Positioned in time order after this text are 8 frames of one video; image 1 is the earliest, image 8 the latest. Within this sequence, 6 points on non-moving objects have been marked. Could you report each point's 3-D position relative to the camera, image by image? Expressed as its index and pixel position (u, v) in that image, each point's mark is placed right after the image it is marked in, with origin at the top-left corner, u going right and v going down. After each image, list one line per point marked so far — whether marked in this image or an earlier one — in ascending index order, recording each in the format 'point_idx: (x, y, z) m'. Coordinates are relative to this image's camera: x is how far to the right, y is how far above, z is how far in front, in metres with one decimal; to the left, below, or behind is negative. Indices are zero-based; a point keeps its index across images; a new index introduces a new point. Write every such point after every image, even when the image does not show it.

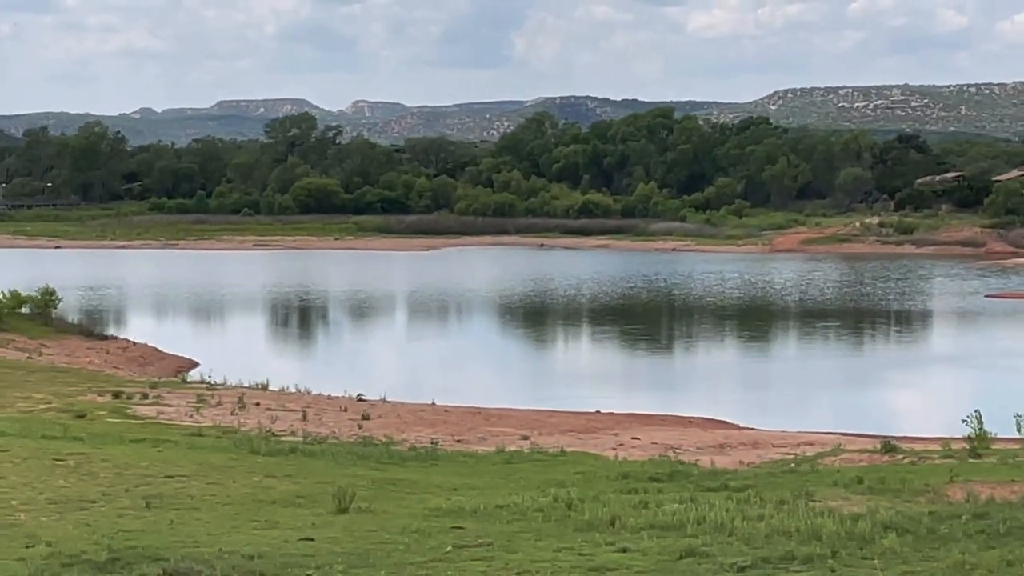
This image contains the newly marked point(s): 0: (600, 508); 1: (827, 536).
0: (+0.7, -1.7, +10.2) m
1: (+2.1, -1.7, +8.9) m
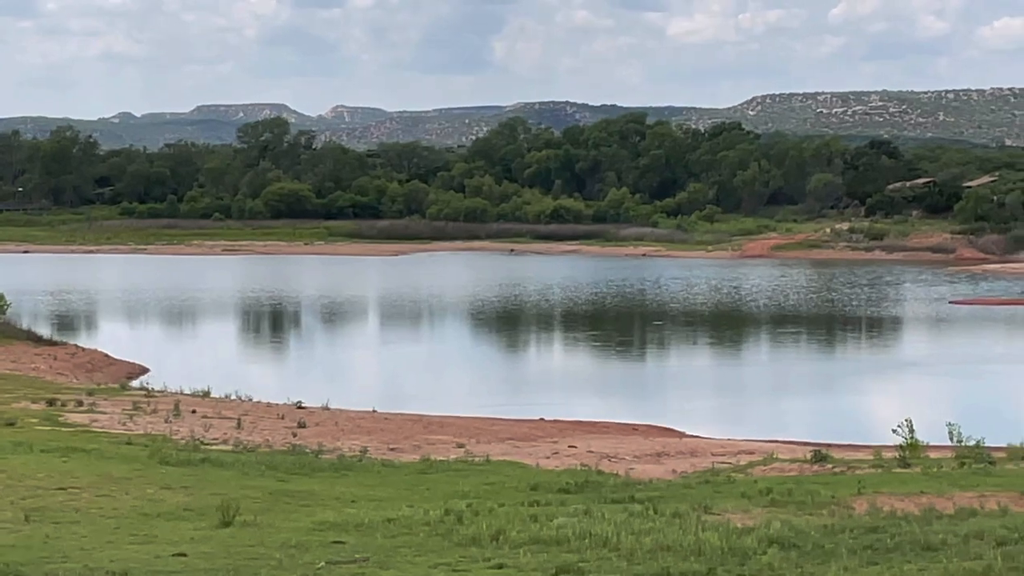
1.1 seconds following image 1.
0: (-0.2, -1.8, +9.9) m
1: (+1.3, -1.8, +8.6) m
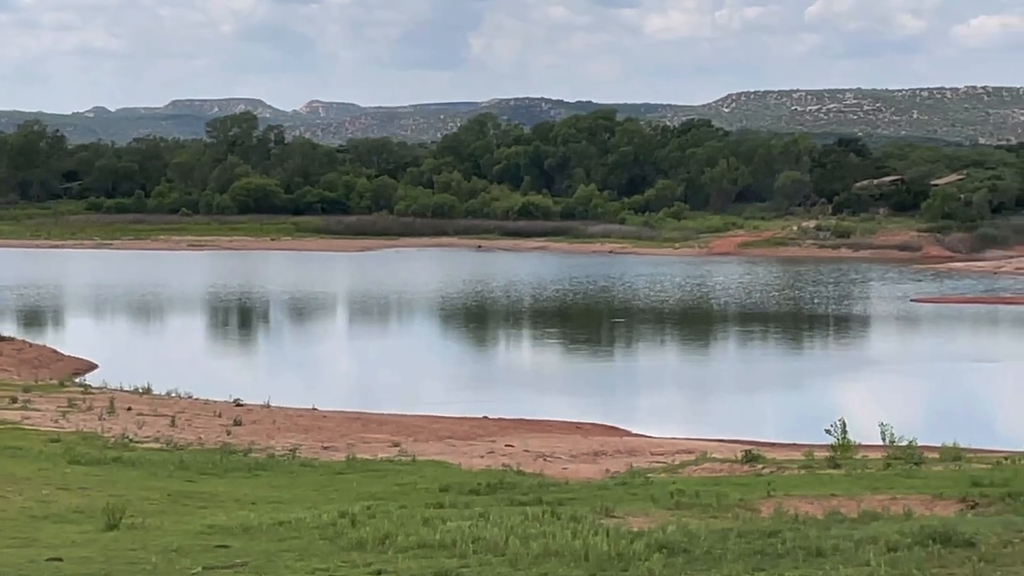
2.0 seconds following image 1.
0: (-1.0, -1.8, +9.7) m
1: (+0.5, -1.7, +8.4) m
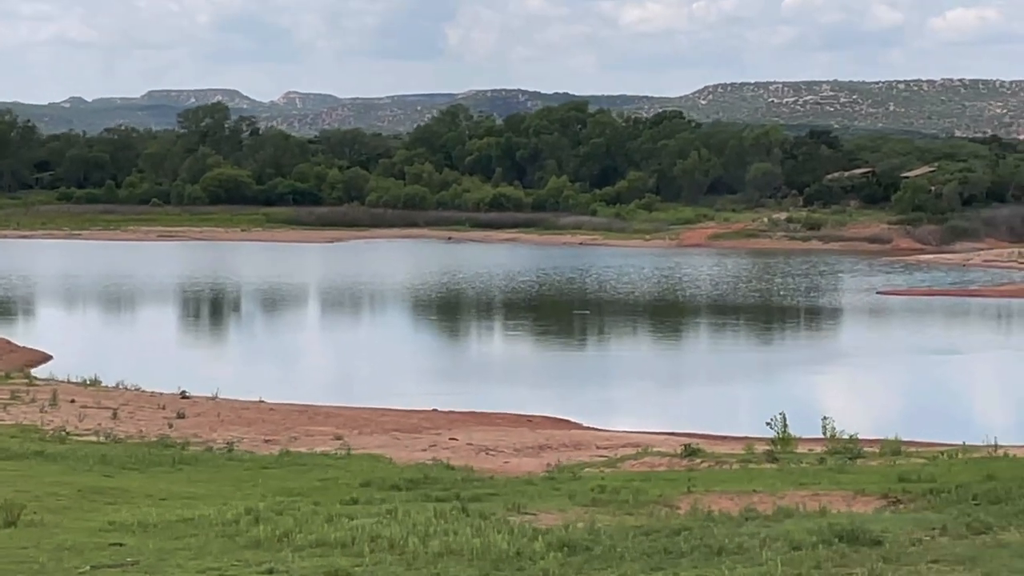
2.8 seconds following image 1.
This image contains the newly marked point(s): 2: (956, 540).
0: (-1.6, -1.7, +9.4) m
1: (-0.1, -1.7, +8.2) m
2: (+3.0, -1.6, +8.4) m
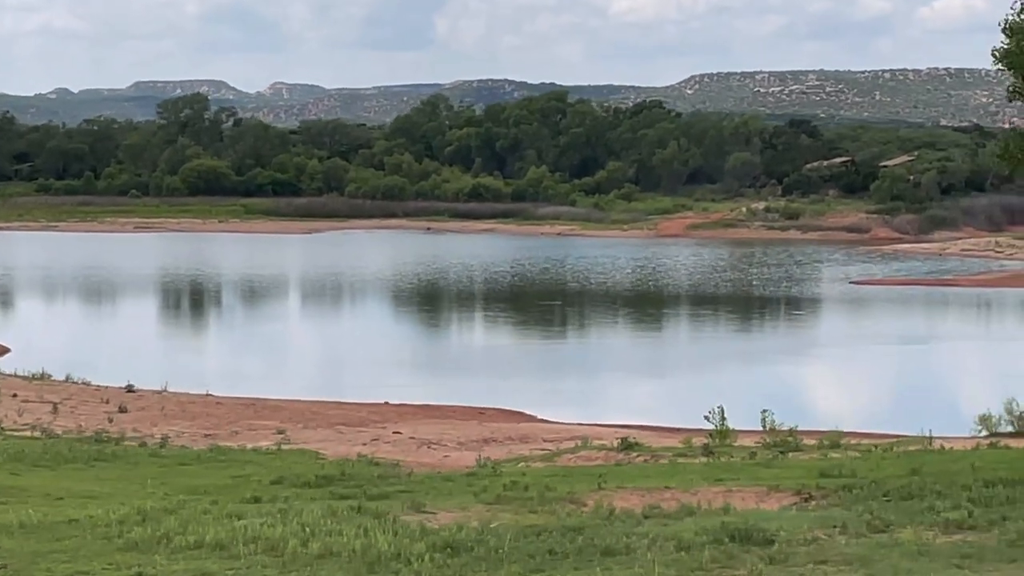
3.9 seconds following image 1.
0: (-2.4, -1.6, +9.1) m
1: (-0.9, -1.6, +7.9) m
2: (+2.2, -1.6, +8.2) m
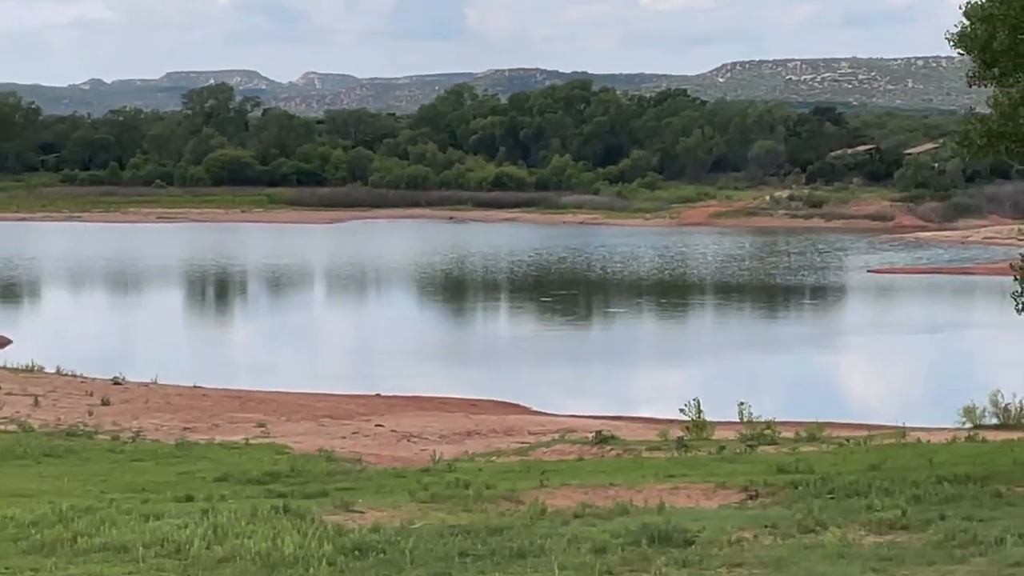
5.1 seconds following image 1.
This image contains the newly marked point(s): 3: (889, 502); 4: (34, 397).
0: (-2.9, -1.6, +8.9) m
1: (-1.4, -1.6, +7.6) m
2: (+1.7, -1.5, +7.8) m
3: (+2.5, -1.4, +8.7) m
4: (-7.2, -1.6, +19.5) m
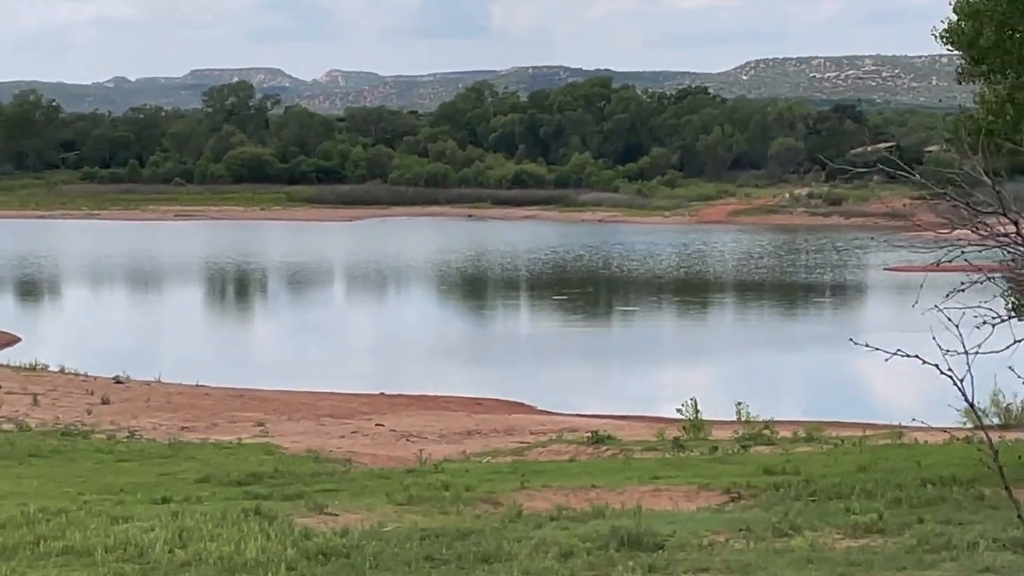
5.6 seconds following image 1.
0: (-3.1, -1.6, +8.8) m
1: (-1.6, -1.6, +7.5) m
2: (+1.5, -1.5, +7.6) m
3: (+2.4, -1.5, +8.5) m
4: (-7.2, -1.6, +19.5) m
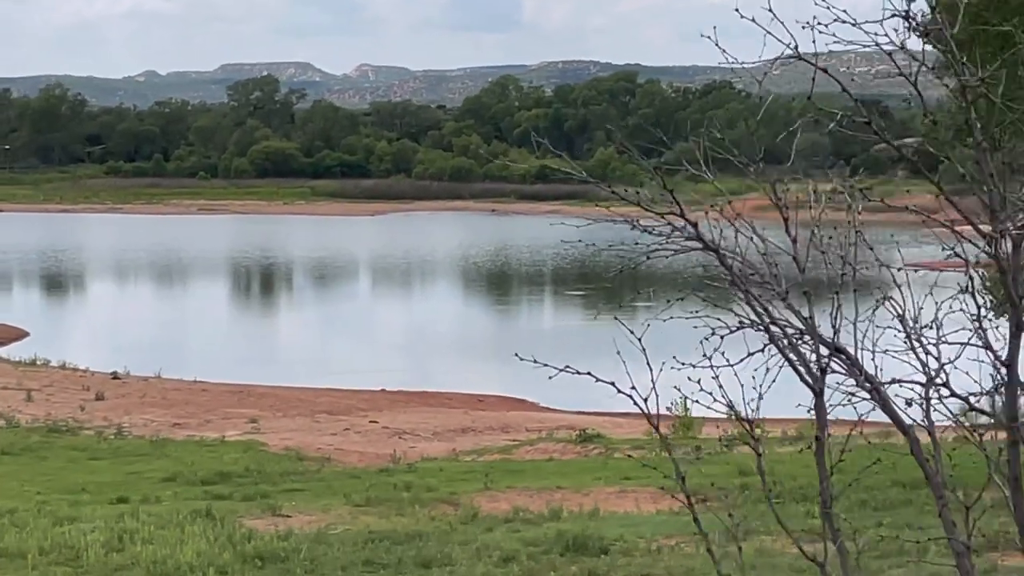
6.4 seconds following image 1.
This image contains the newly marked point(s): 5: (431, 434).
0: (-3.4, -1.6, +8.7) m
1: (-2.0, -1.6, +7.3) m
2: (+1.1, -1.5, +7.4) m
3: (+2.0, -1.4, +8.2) m
4: (-7.2, -1.5, +19.5) m
5: (-1.1, -2.0, +17.7) m
